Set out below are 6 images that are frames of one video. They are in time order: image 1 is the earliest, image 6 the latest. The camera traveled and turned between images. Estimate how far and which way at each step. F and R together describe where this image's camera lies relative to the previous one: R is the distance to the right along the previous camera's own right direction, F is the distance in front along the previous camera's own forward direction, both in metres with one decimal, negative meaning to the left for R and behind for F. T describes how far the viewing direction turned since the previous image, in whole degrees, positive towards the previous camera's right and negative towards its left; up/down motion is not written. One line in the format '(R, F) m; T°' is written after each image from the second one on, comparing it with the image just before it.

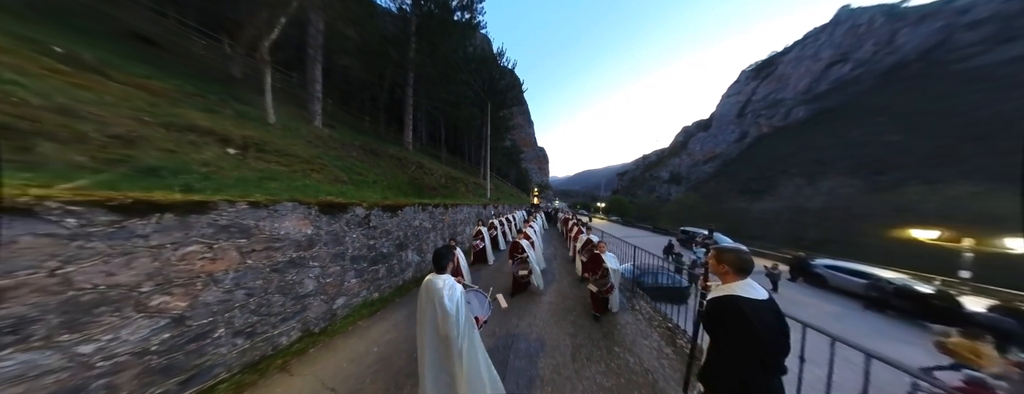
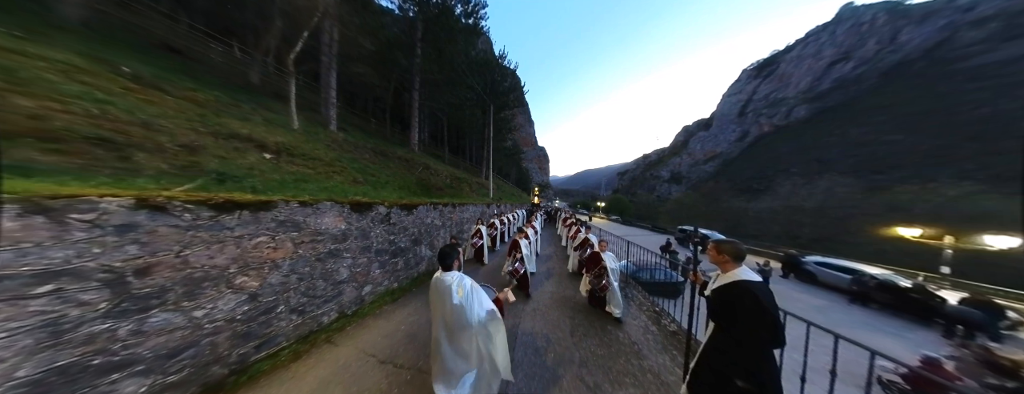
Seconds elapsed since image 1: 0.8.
(-0.1, -0.5) m; 0°
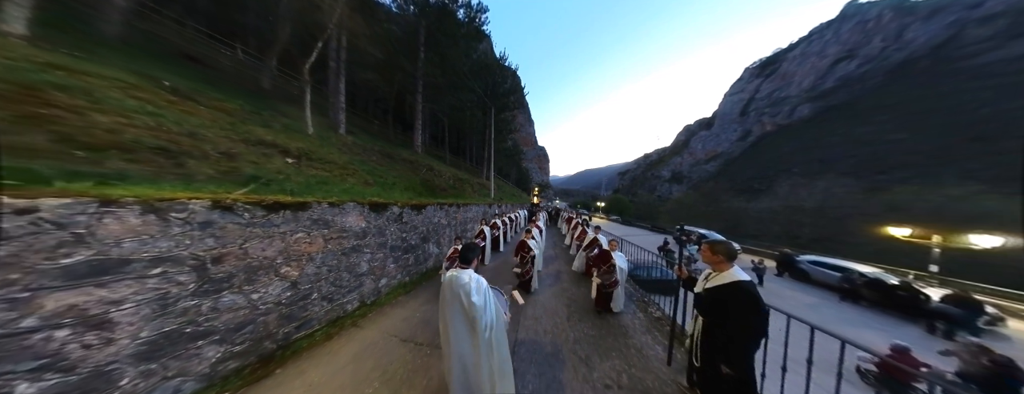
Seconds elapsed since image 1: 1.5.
(-0.1, -0.4) m; 0°
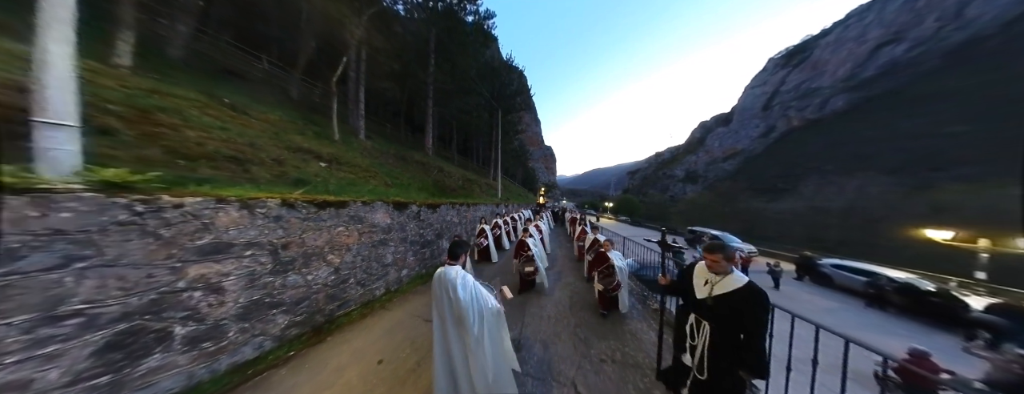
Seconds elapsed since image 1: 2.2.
(0.0, -0.5) m; -2°
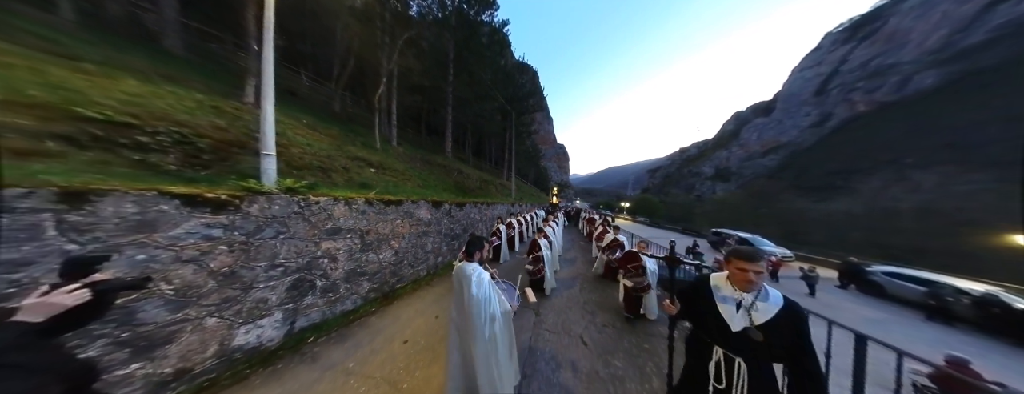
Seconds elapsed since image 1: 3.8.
(-0.1, -0.9) m; -4°
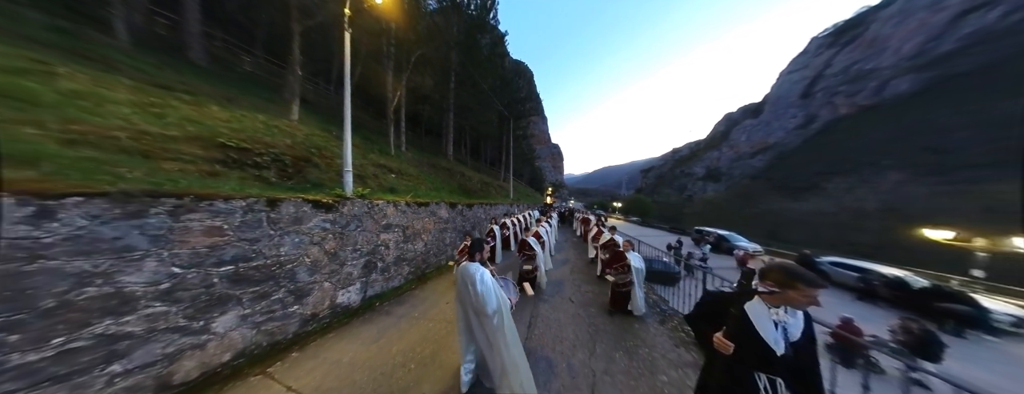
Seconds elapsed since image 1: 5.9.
(-0.3, -1.2) m; +2°
